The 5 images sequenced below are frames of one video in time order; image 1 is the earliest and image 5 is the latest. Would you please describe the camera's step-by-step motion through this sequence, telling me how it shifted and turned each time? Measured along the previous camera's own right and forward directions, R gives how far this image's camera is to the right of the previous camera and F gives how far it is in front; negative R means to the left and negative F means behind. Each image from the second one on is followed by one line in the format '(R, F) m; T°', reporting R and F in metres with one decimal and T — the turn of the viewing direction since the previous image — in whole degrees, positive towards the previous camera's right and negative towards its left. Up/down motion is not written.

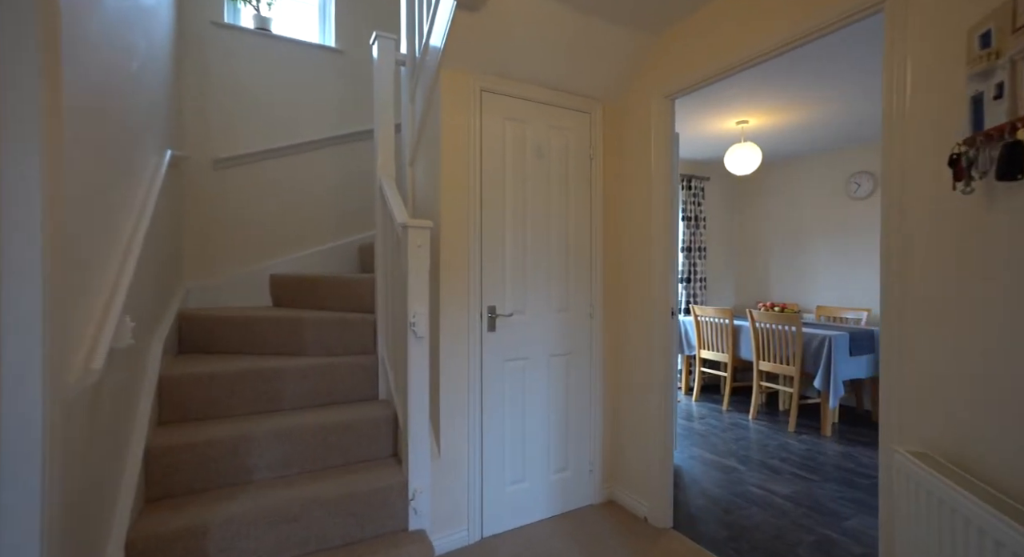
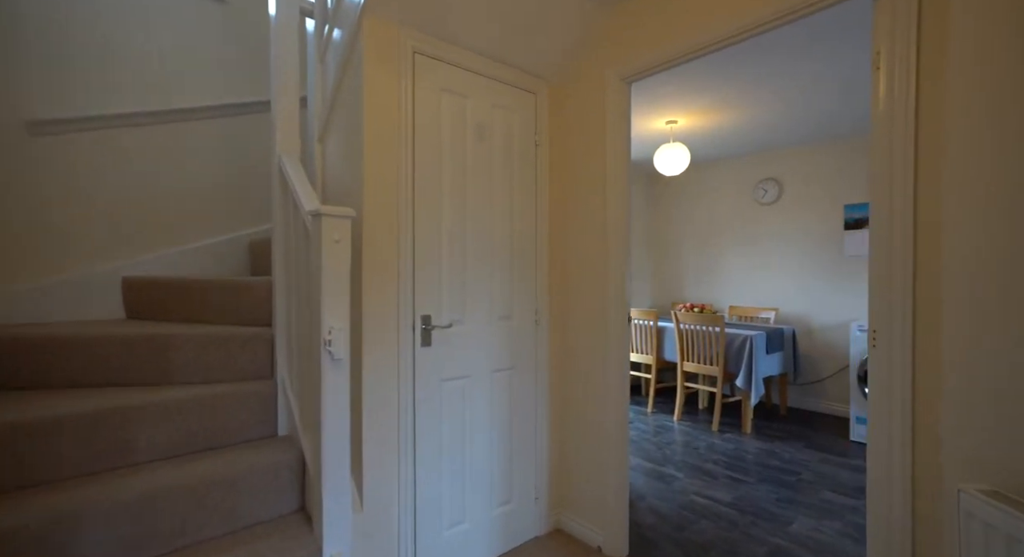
(-0.1, +0.3) m; +11°
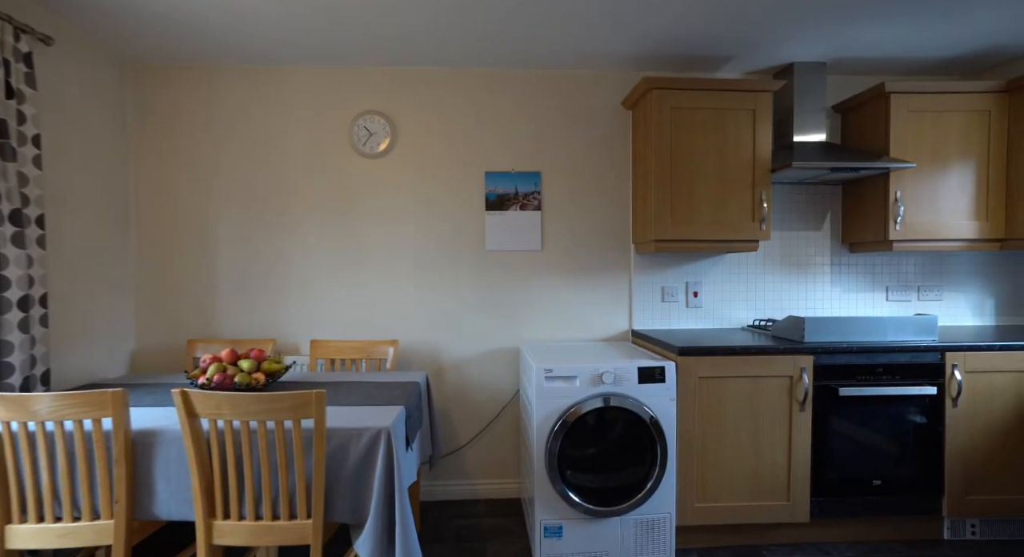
(+0.9, +2.3) m; +49°
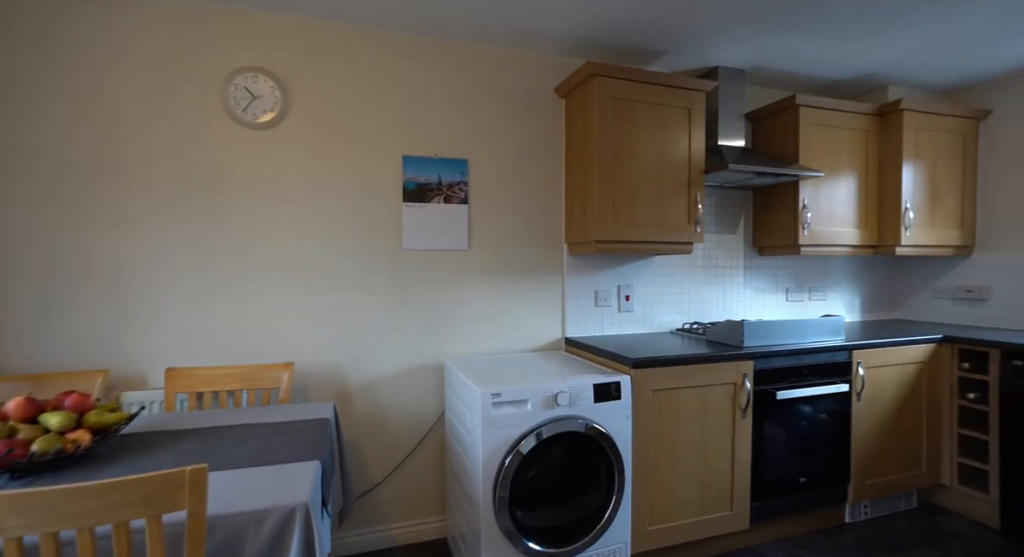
(-0.3, +0.4) m; +16°
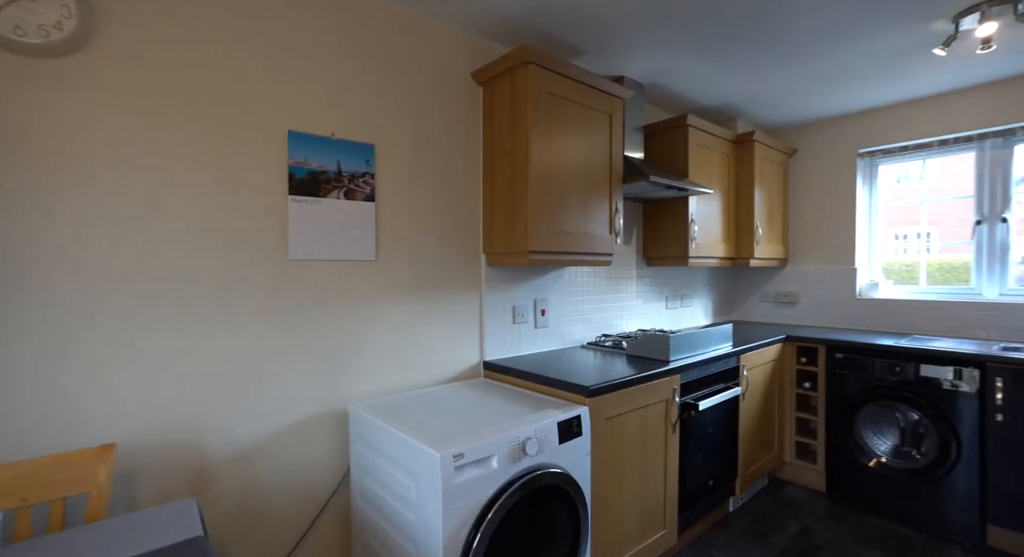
(-0.4, +0.4) m; +23°
